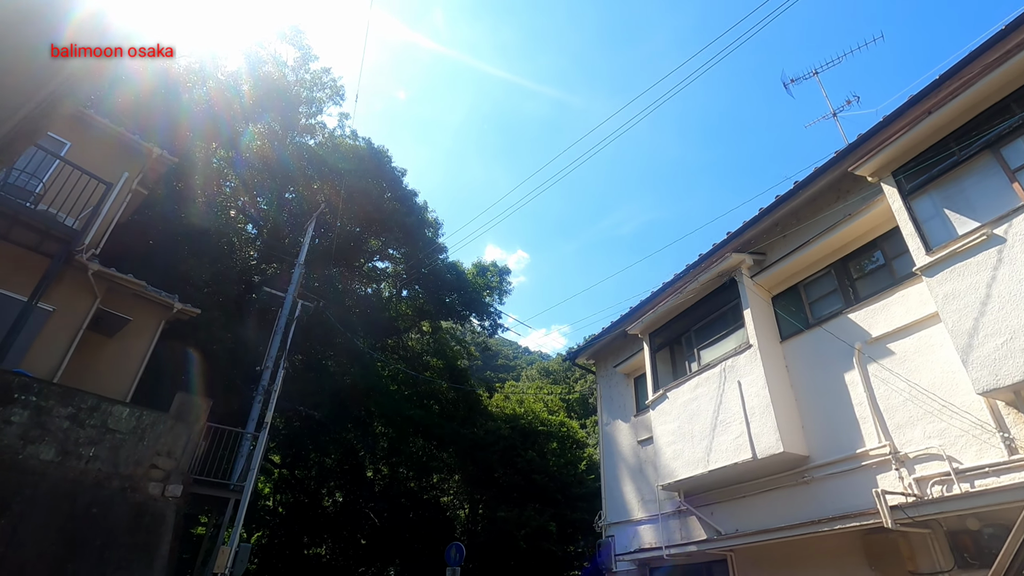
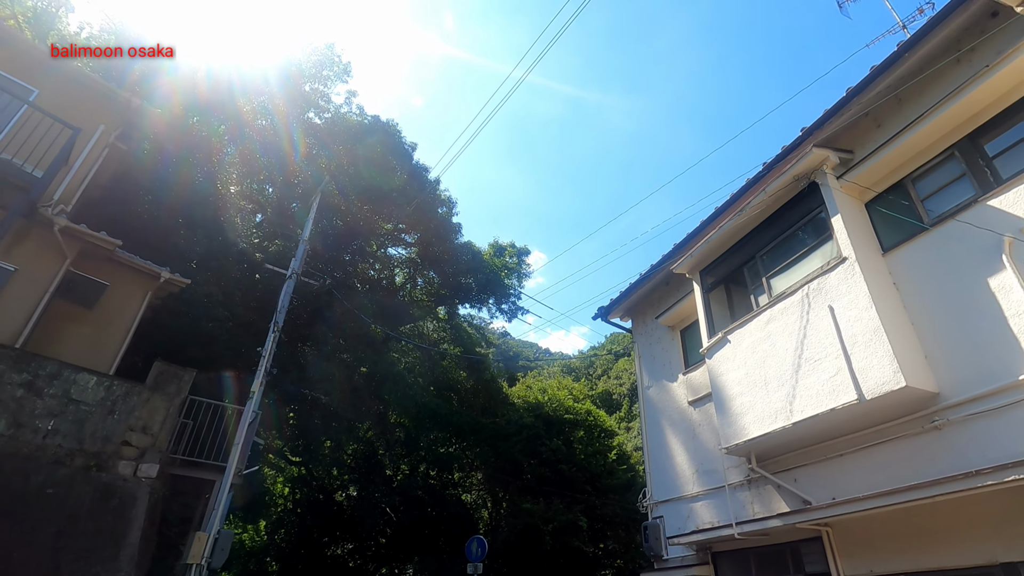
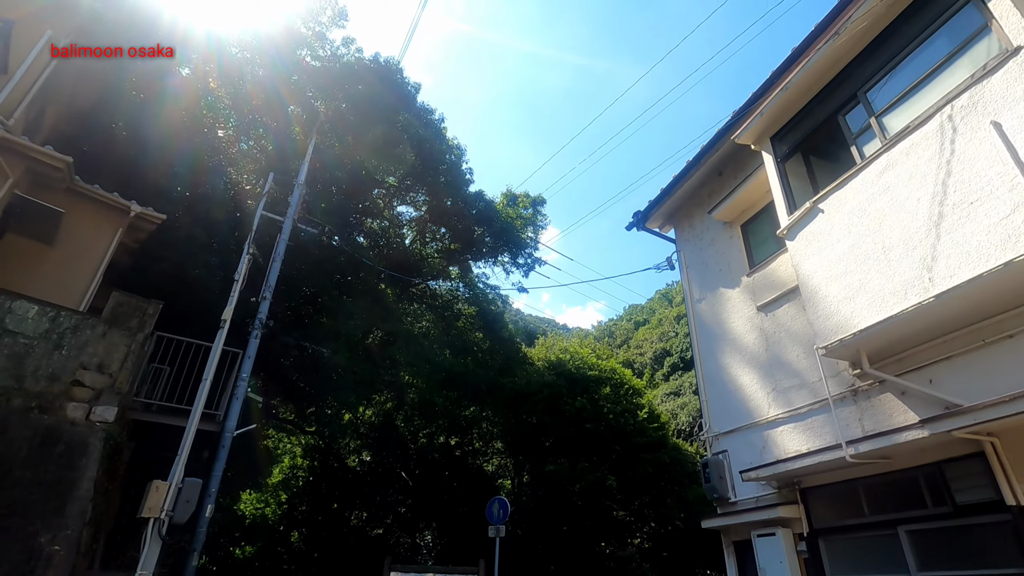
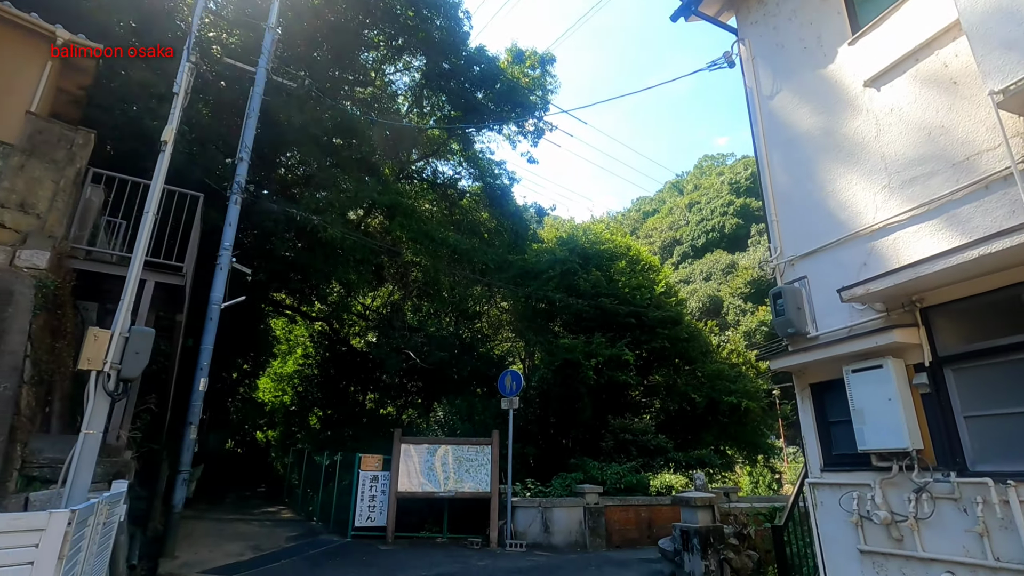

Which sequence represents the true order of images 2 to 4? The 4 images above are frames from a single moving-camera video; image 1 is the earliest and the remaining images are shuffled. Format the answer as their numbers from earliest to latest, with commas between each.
2, 3, 4
